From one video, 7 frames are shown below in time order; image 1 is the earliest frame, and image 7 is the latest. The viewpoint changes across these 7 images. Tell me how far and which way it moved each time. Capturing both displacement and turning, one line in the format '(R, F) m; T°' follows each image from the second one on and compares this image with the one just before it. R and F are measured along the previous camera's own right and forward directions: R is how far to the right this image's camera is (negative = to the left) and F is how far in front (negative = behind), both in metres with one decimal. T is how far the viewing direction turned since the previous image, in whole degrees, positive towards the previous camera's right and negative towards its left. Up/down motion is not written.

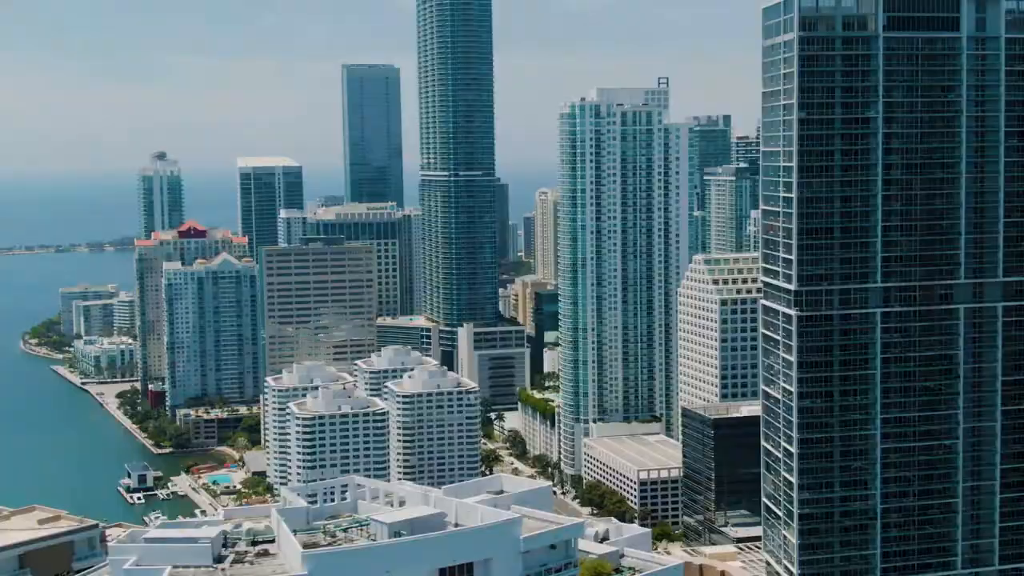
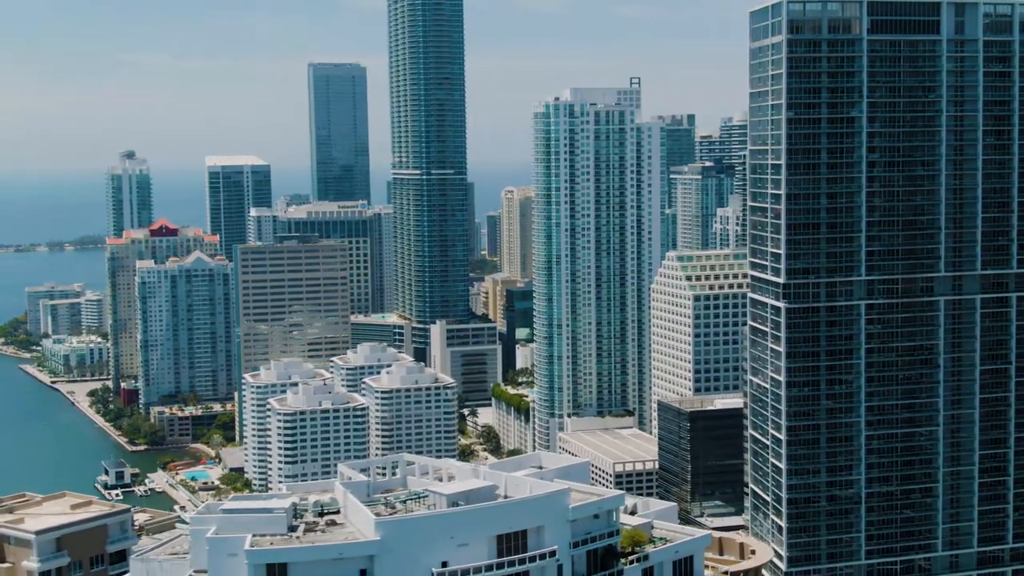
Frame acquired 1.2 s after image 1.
(-1.8, -1.7) m; +2°
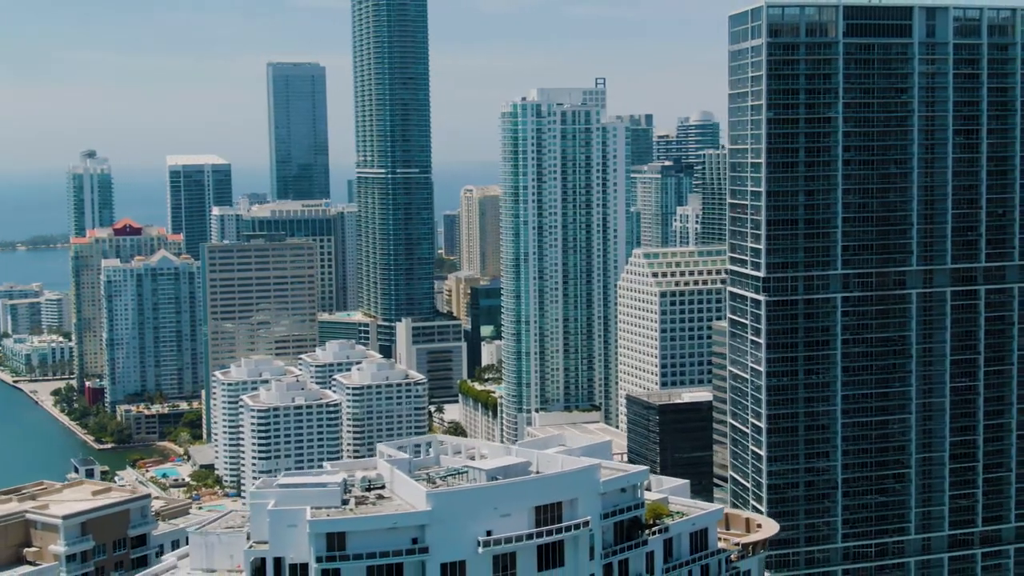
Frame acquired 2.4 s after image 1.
(-1.8, -1.7) m; +2°
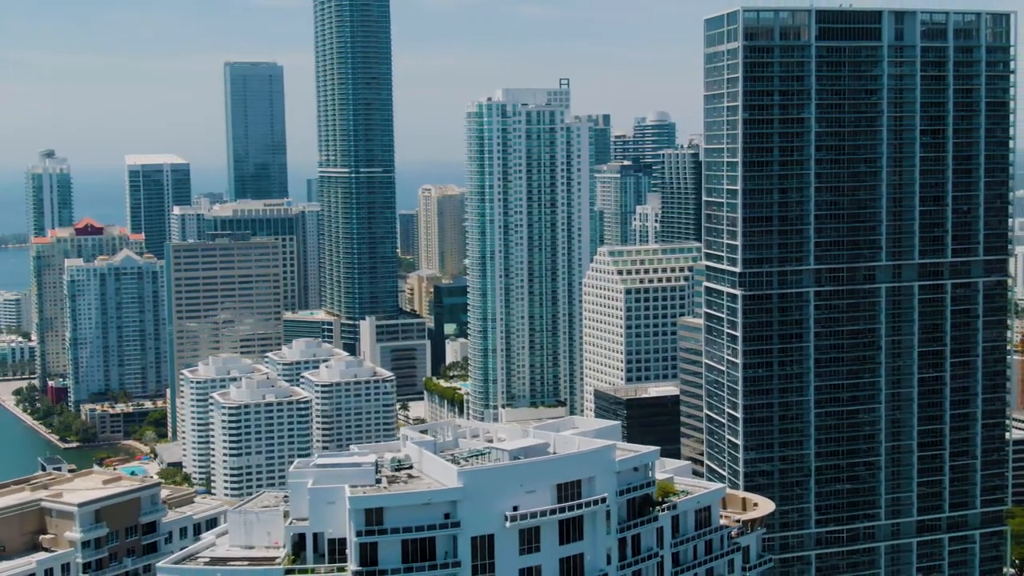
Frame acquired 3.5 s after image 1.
(-1.6, -1.6) m; +2°
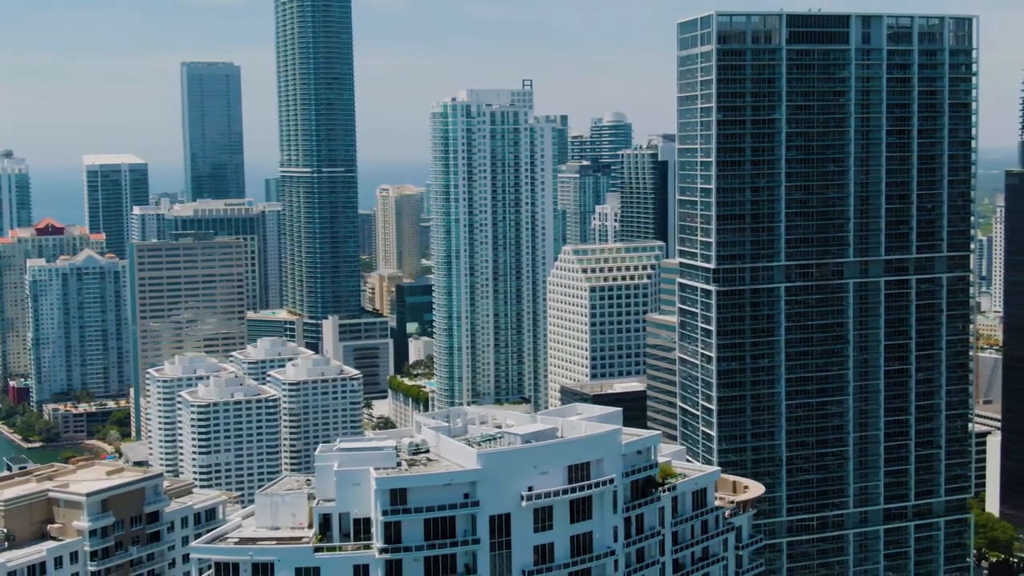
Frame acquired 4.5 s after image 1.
(-1.4, -1.5) m; +2°
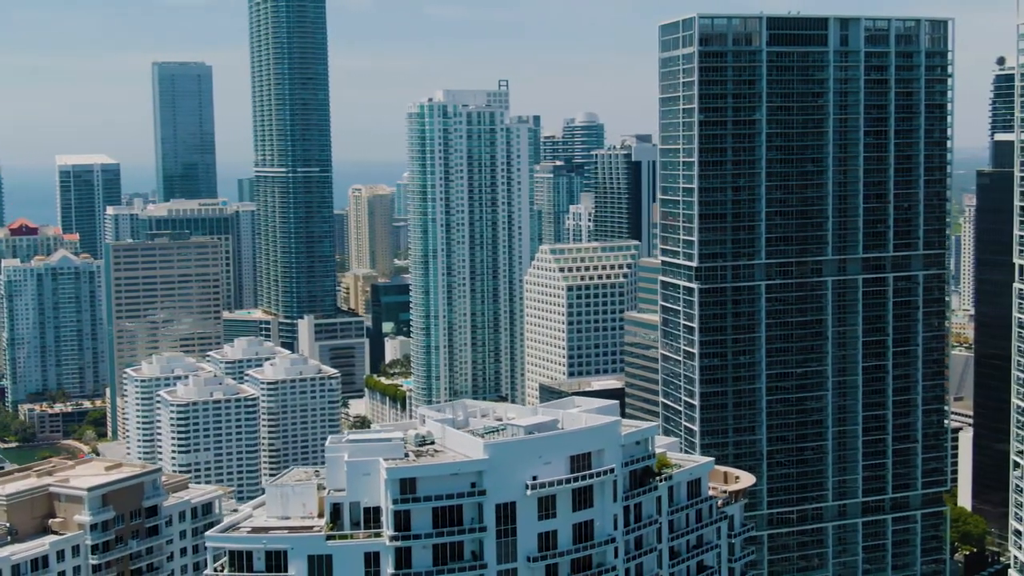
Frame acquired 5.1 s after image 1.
(-0.8, -0.9) m; +1°
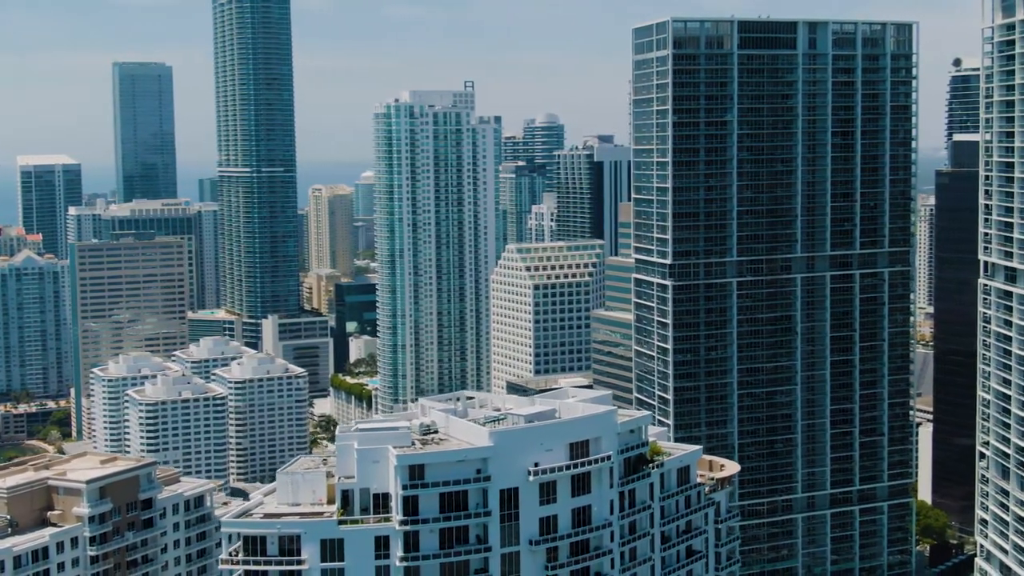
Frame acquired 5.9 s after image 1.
(-1.1, -1.2) m; +2°
